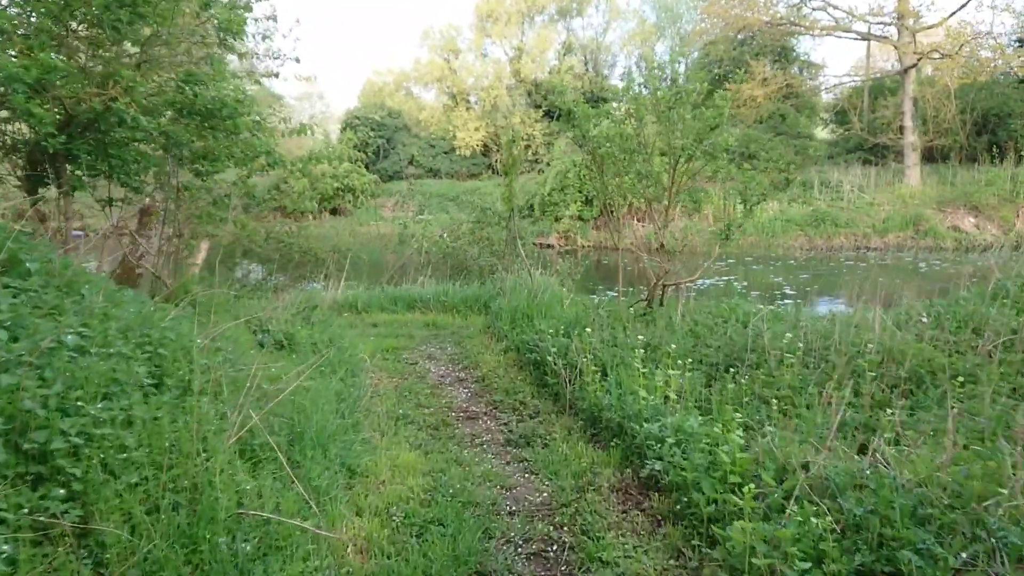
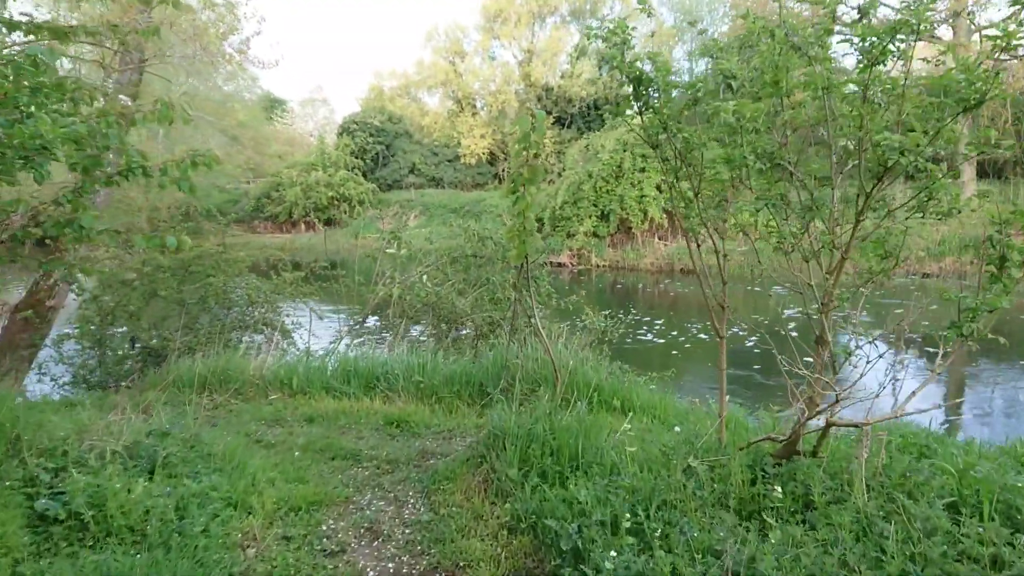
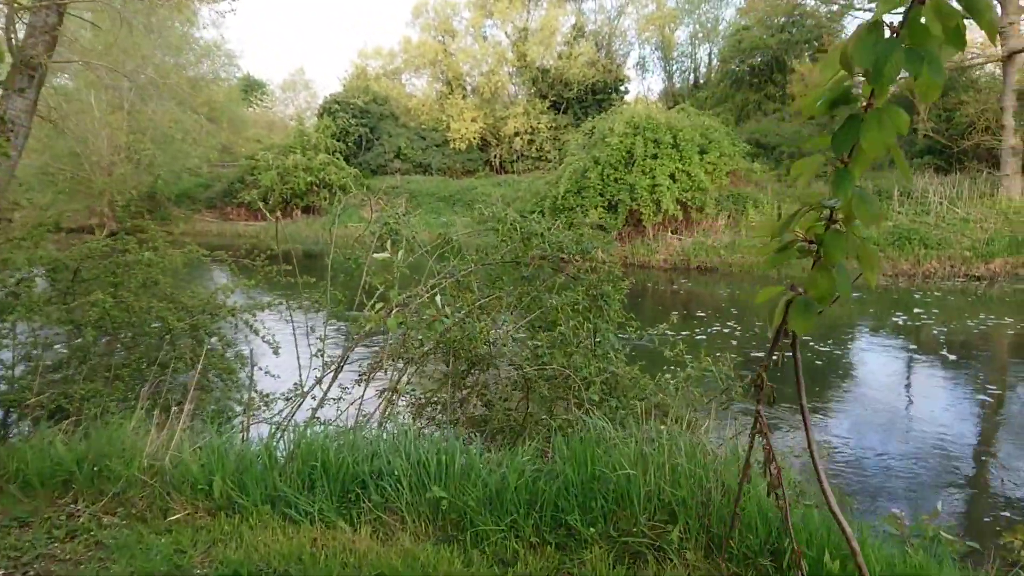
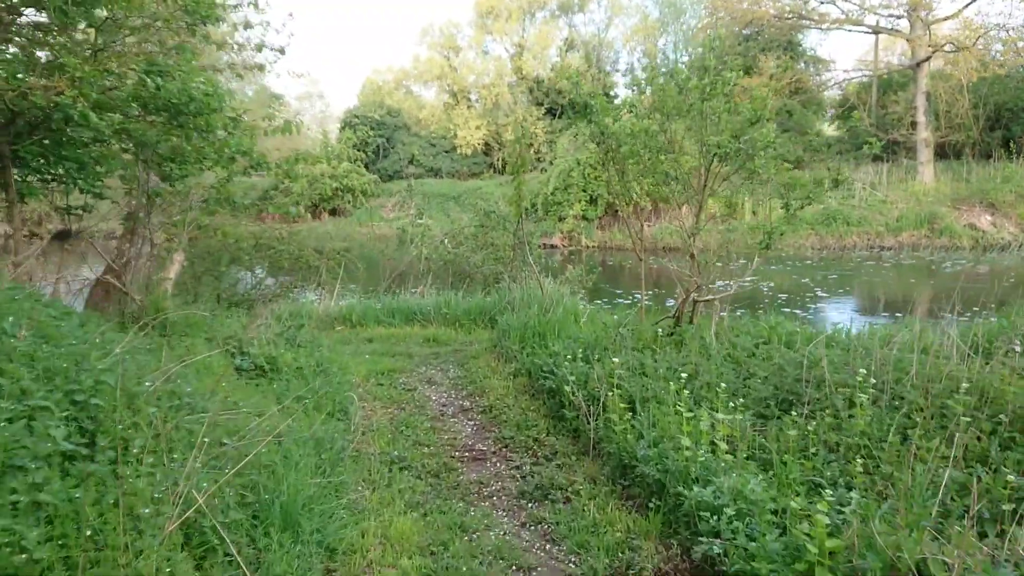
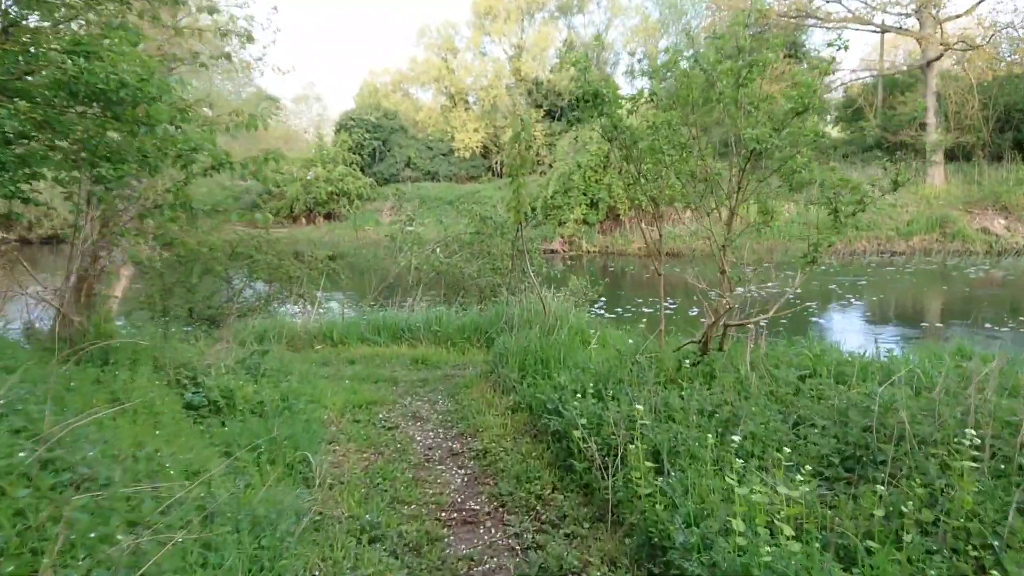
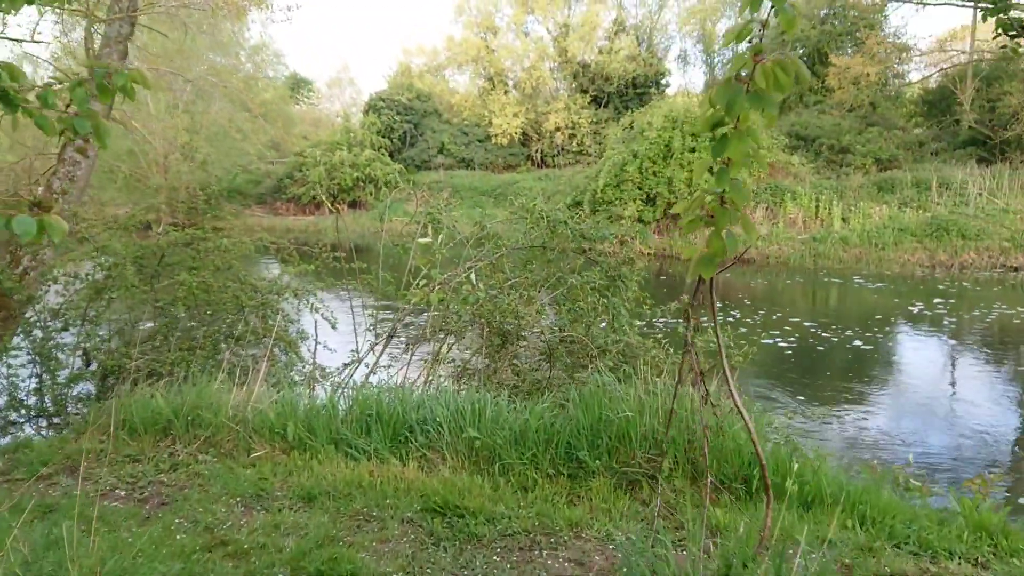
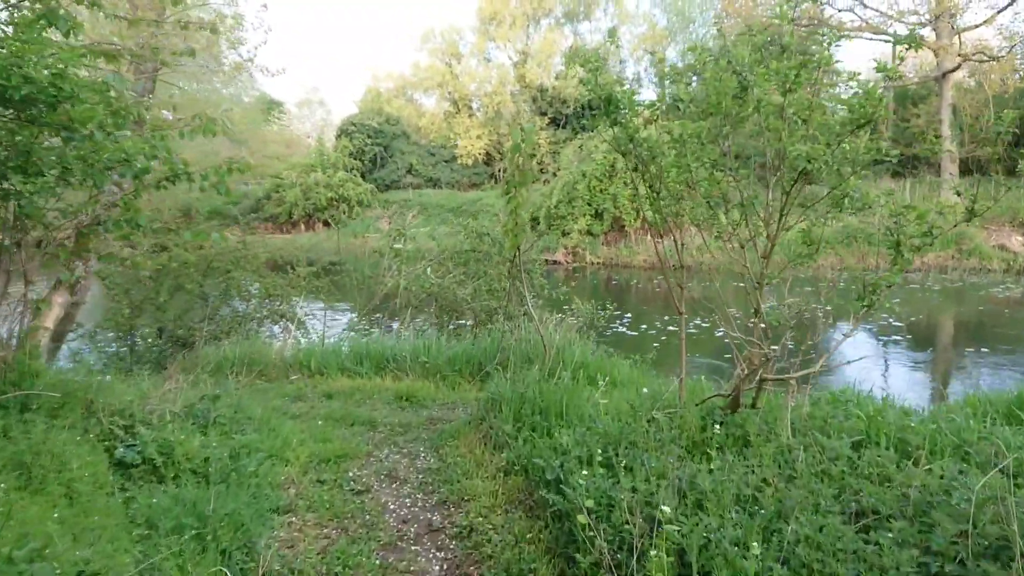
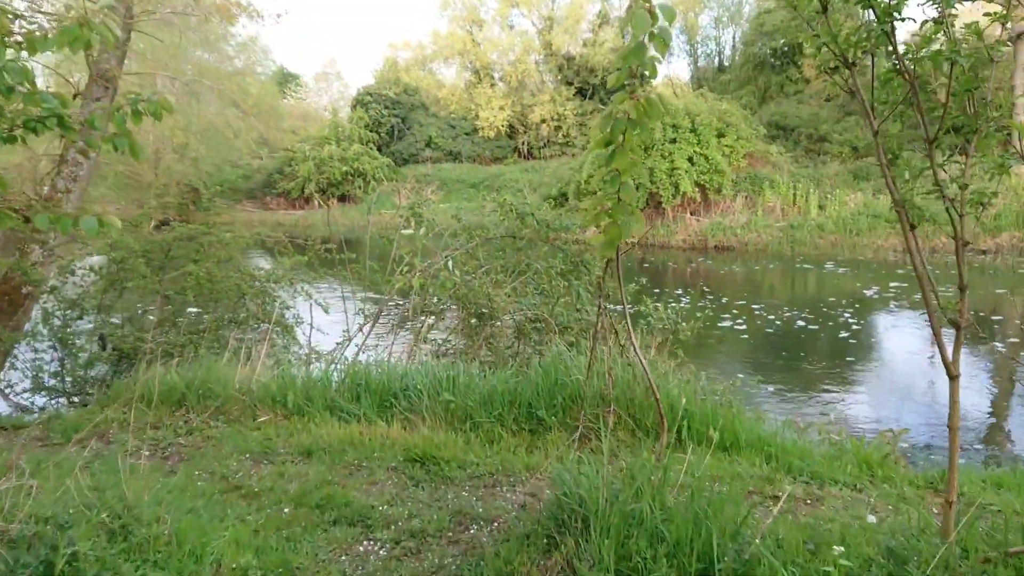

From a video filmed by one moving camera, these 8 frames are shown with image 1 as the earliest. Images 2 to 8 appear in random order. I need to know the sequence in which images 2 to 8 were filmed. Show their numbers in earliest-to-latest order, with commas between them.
4, 5, 7, 2, 8, 6, 3
